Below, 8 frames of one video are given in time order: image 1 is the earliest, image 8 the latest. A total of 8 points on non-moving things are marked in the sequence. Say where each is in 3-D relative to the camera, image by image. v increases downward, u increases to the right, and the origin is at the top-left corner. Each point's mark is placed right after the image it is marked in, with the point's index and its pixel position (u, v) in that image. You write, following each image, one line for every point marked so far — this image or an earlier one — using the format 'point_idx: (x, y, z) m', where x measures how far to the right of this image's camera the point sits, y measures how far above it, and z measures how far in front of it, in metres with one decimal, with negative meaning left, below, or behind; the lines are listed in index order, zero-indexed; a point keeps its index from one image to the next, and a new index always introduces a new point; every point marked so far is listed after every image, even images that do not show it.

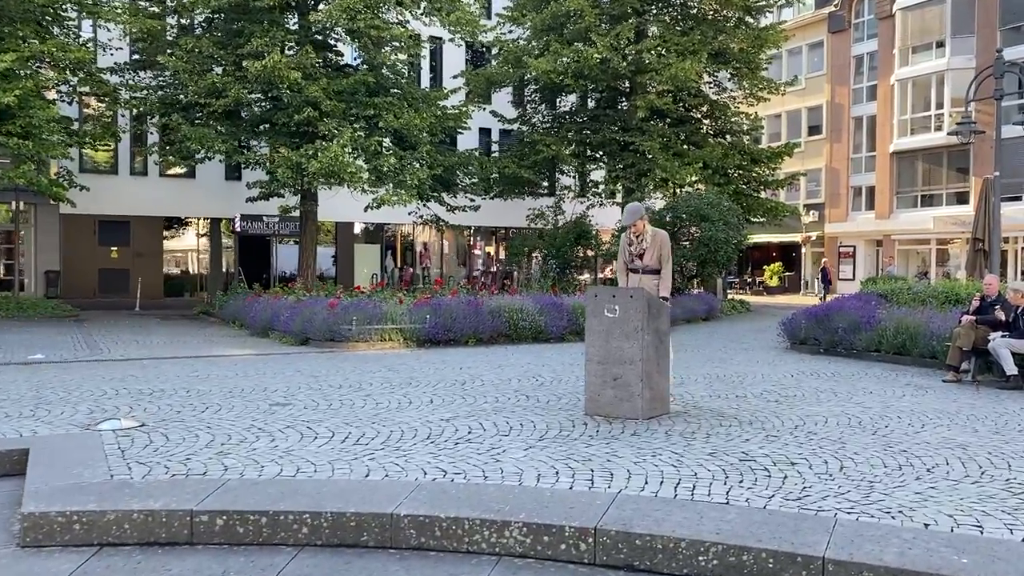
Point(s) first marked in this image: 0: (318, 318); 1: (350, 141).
0: (-3.0, -0.5, +13.8) m
1: (-3.6, +3.3, +19.5) m
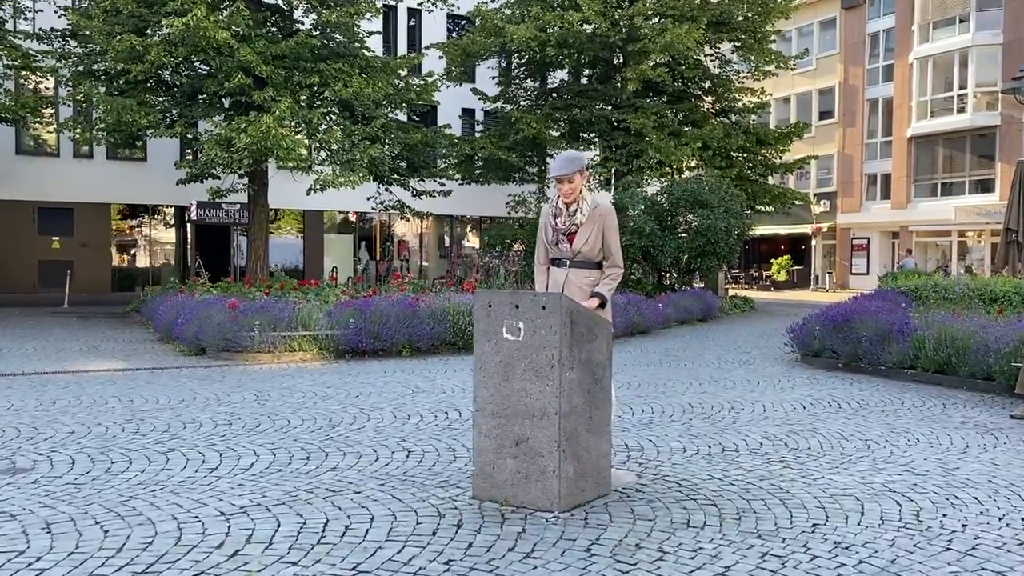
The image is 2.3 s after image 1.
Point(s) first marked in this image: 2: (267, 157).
0: (-3.8, -0.4, +11.2) m
1: (-4.3, +3.4, +16.9) m
2: (-4.8, +2.5, +17.0) m
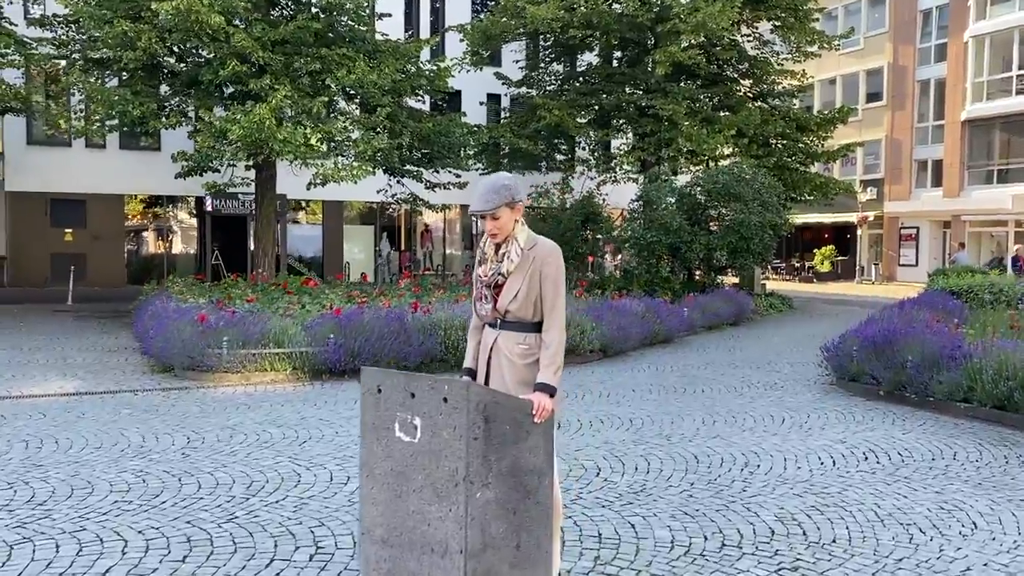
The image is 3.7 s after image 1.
0: (-3.8, -0.6, +10.2) m
1: (-4.0, +3.3, +15.8) m
2: (-4.6, +2.5, +16.0) m
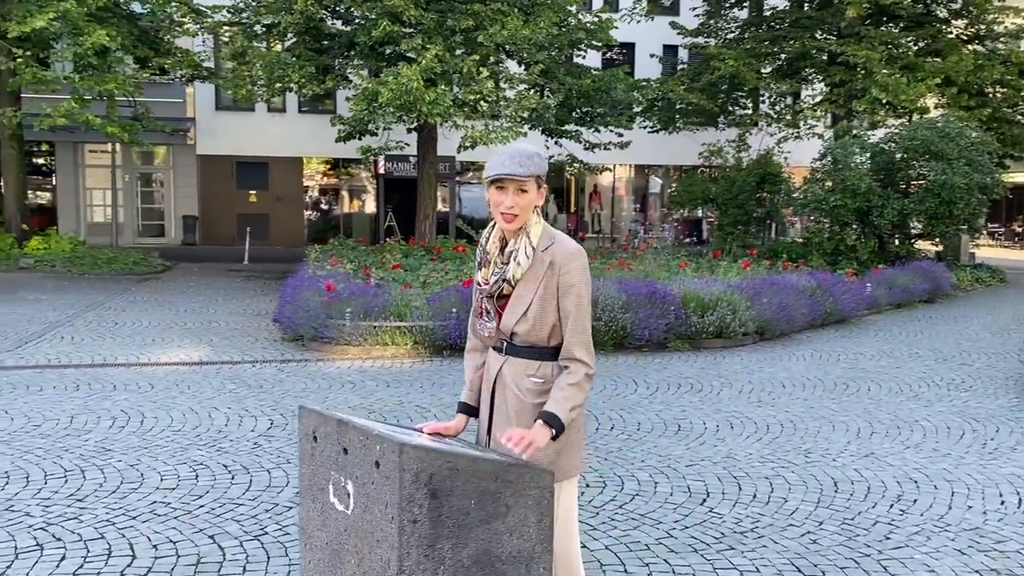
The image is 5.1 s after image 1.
0: (-2.3, -0.2, +9.9) m
1: (-1.3, +3.9, +15.3) m
2: (-1.8, +3.1, +15.7) m
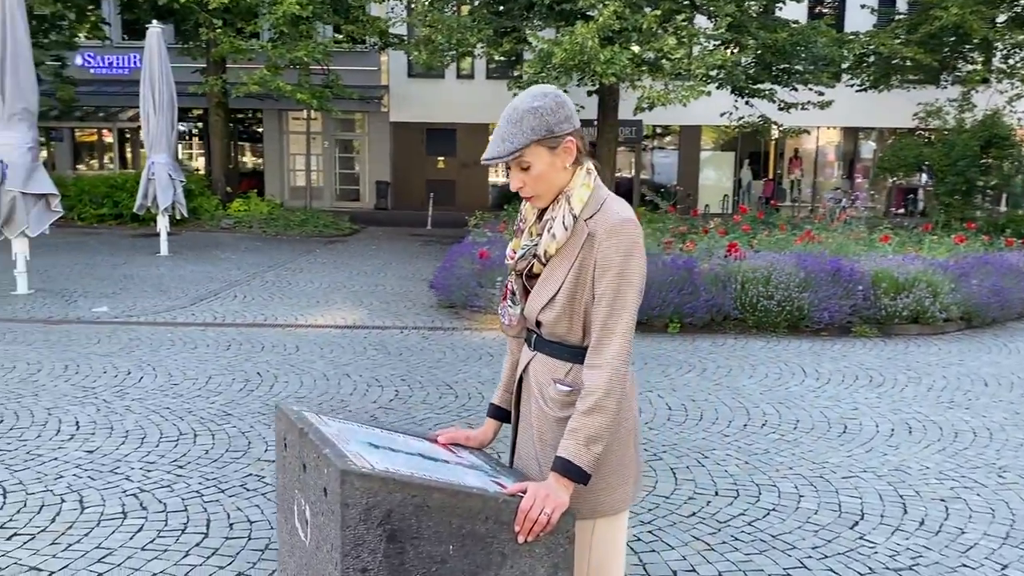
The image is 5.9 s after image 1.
0: (-0.6, +0.2, +9.7) m
1: (+1.7, +4.4, +14.5) m
2: (+1.3, +3.7, +15.0) m
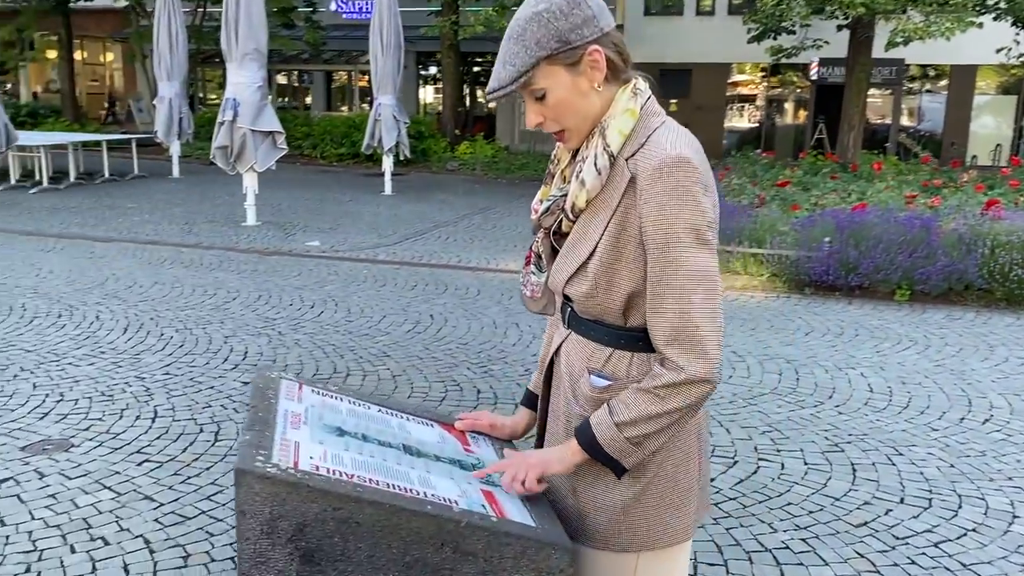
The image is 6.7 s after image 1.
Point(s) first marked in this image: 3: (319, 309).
0: (+1.5, +0.7, +9.1) m
1: (+5.2, +5.1, +12.8) m
2: (+4.9, +4.4, +13.5) m
3: (-1.4, -0.2, +6.6) m
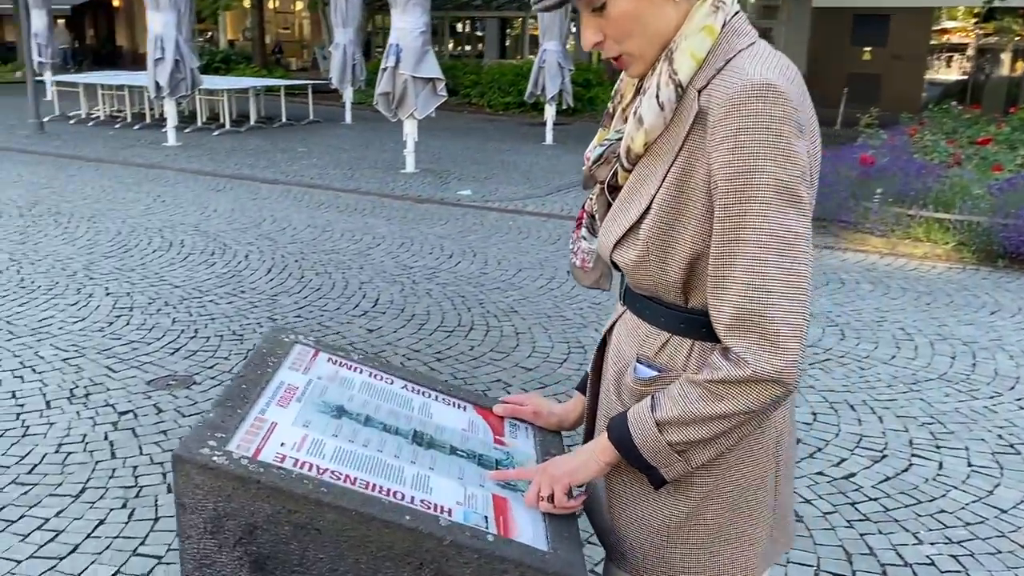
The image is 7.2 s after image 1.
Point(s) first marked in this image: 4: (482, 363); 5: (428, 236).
0: (+3.0, +1.0, +8.3) m
1: (+7.6, +5.4, +11.0) m
2: (+7.4, +4.7, +11.8) m
3: (-0.4, +0.2, +6.5) m
4: (-0.2, -0.4, +4.4) m
5: (-0.7, +0.4, +7.4) m
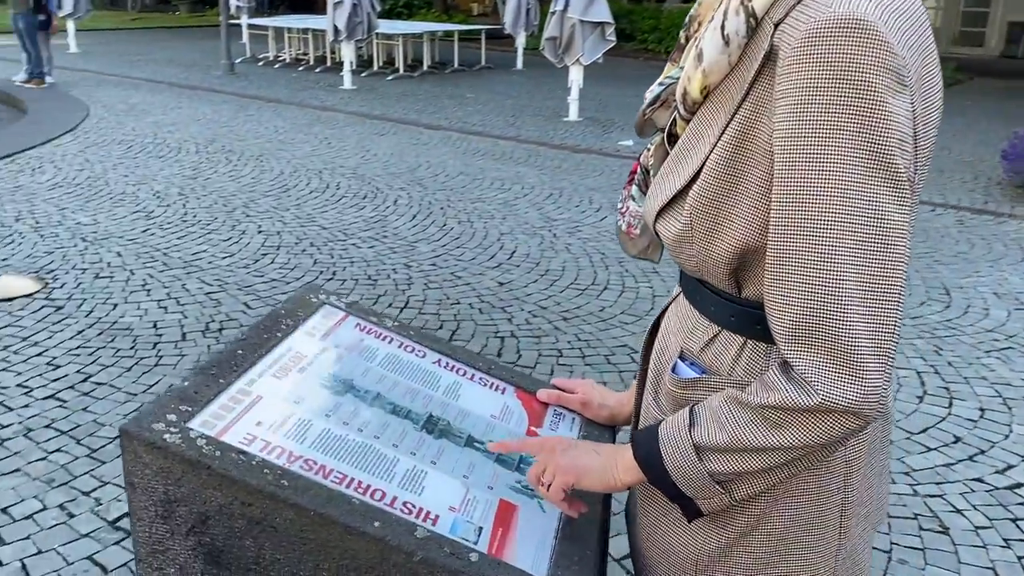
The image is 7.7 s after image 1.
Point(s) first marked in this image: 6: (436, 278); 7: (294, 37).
0: (+4.4, +1.2, +7.3) m
1: (+9.6, +5.4, +8.9) m
2: (+9.5, +4.8, +9.7) m
3: (+0.7, +0.5, +6.3) m
4: (+0.5, -0.2, +4.2) m
5: (+0.5, +0.8, +7.2) m
6: (-0.4, 0.0, +4.7) m
7: (-3.7, +4.3, +15.0) m
